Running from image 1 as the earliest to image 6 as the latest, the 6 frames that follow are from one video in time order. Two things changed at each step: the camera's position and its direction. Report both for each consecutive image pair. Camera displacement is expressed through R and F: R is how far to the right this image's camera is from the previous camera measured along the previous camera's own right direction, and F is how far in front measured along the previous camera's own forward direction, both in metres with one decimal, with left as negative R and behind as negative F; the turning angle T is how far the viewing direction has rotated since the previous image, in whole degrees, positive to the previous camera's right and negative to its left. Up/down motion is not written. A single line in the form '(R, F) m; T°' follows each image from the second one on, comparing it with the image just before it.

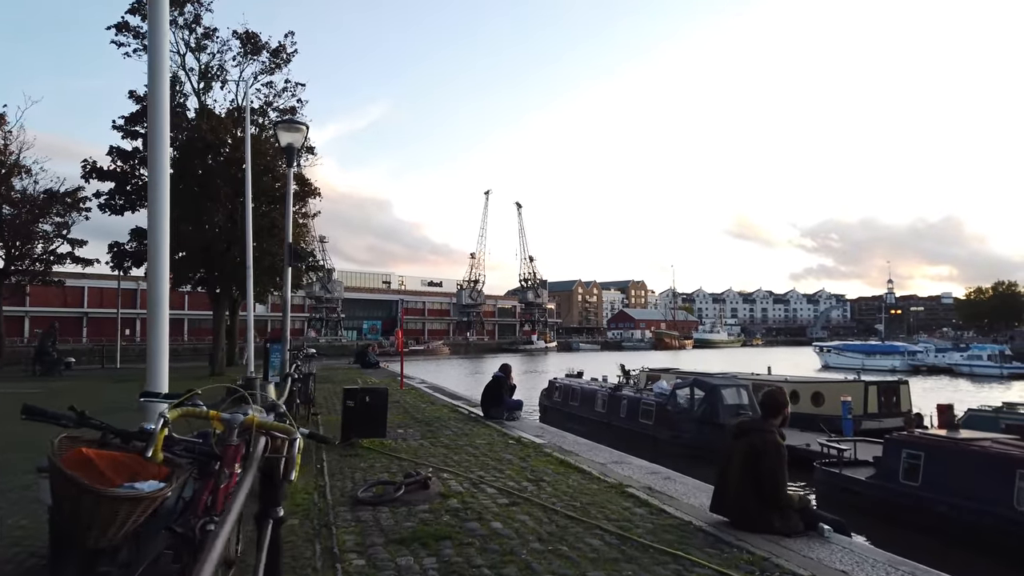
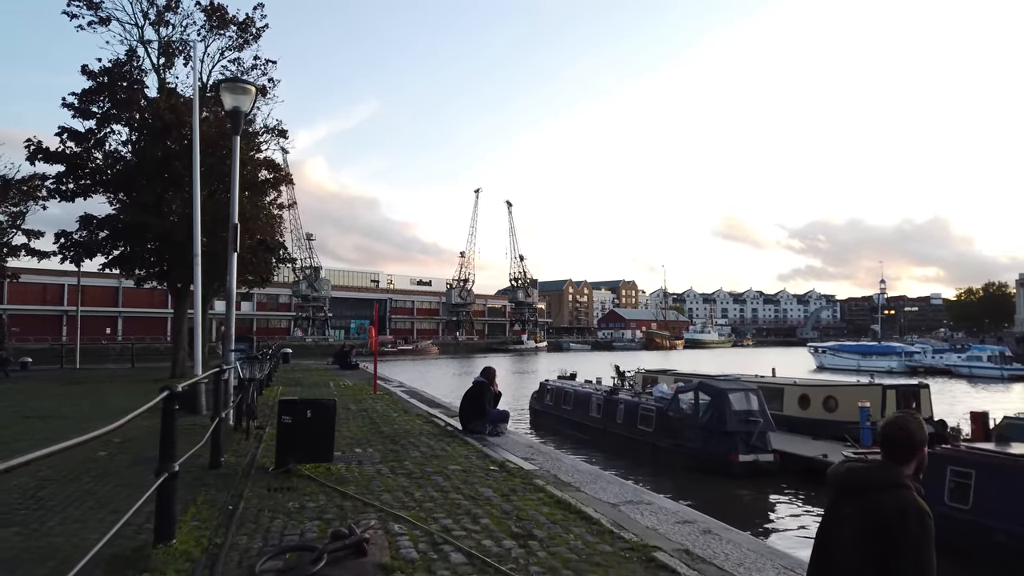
(+0.1, +1.8) m; +1°
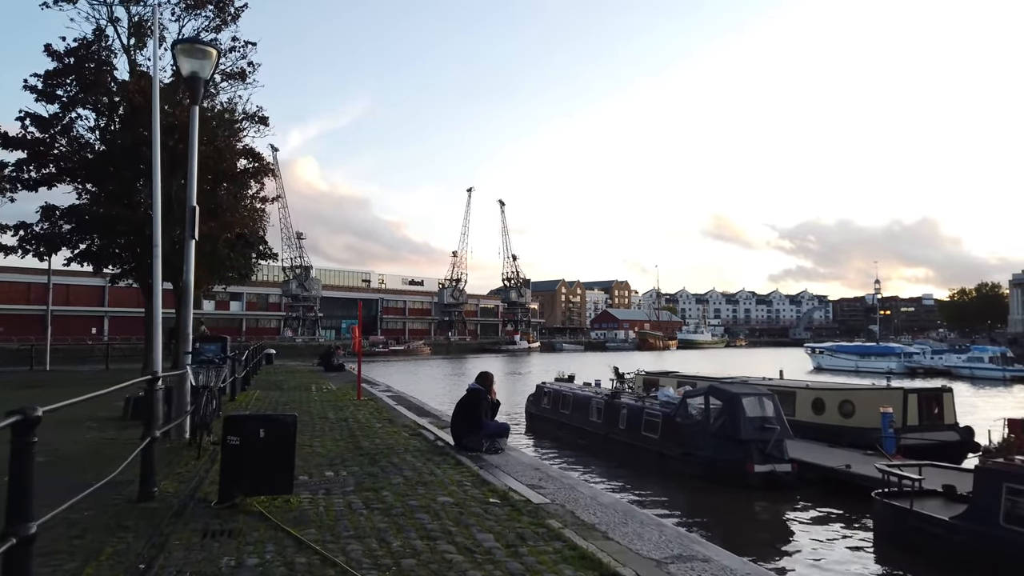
(-0.1, +1.3) m; +1°
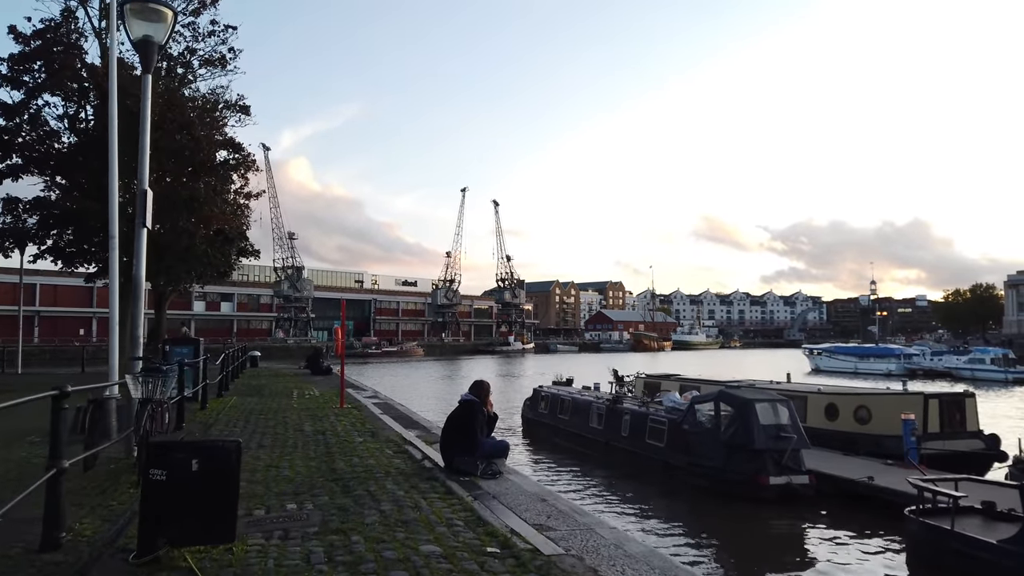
(-0.1, +1.1) m; 0°
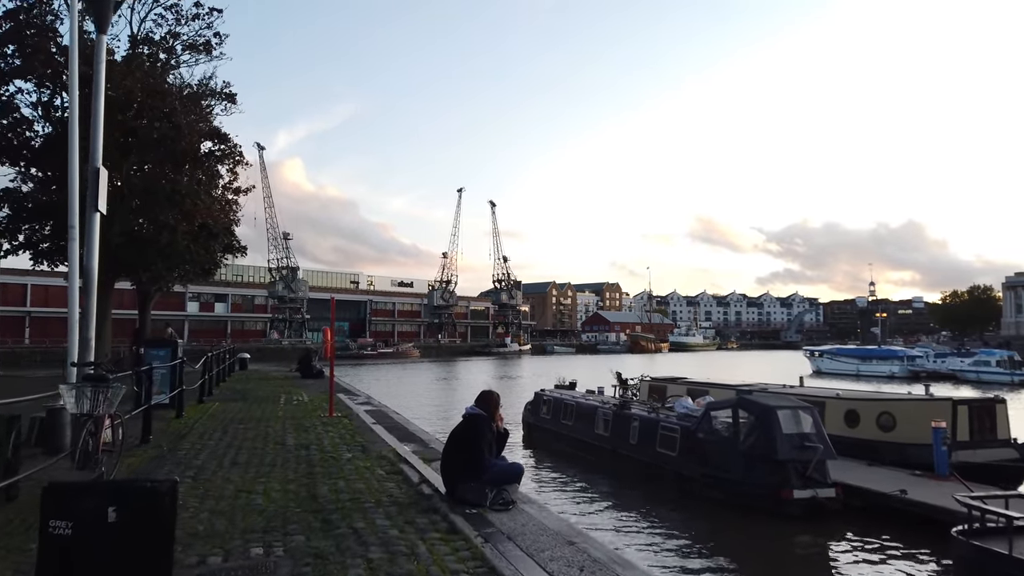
(-0.1, +1.0) m; 0°
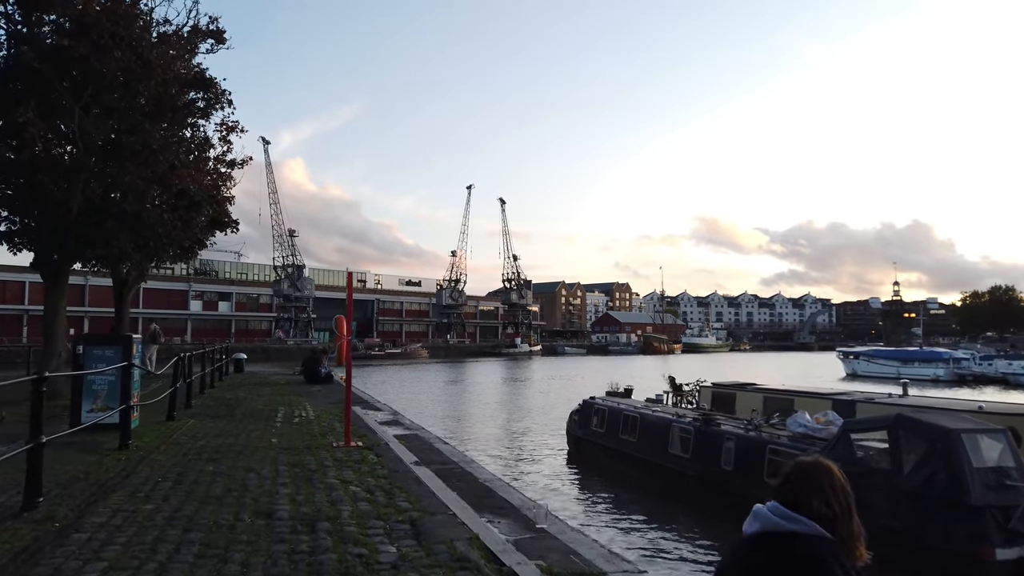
(-1.0, +3.7) m; 0°
